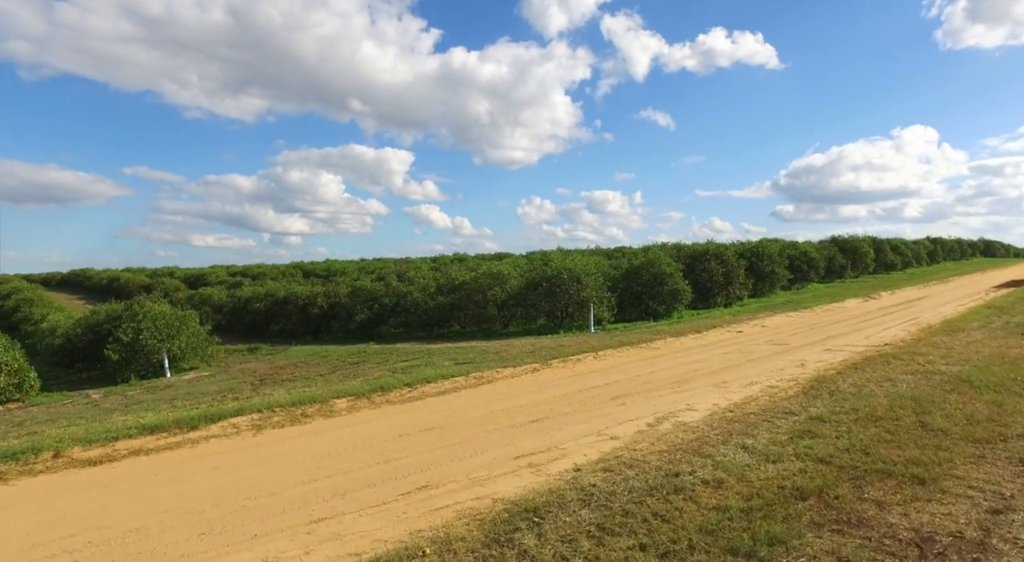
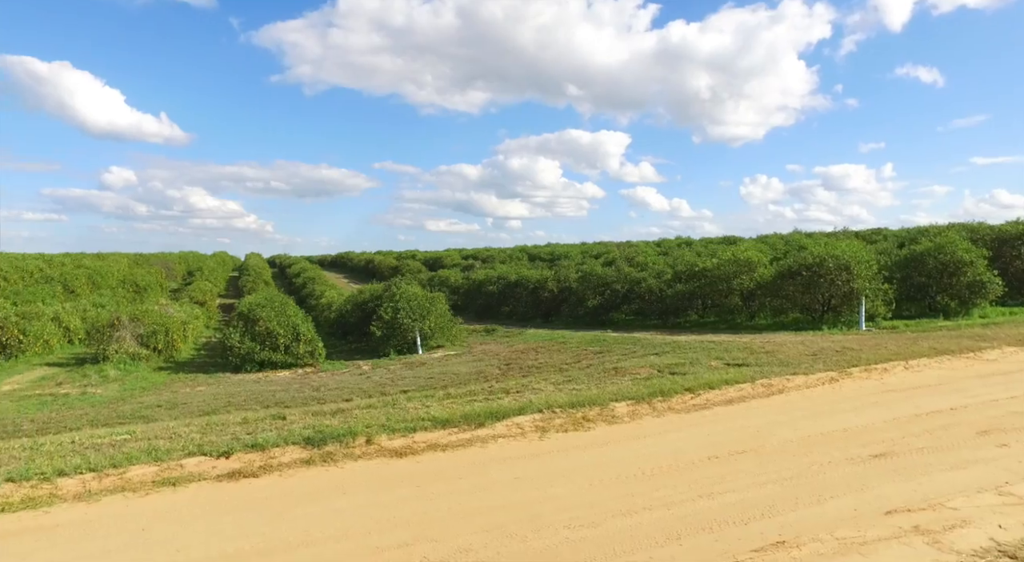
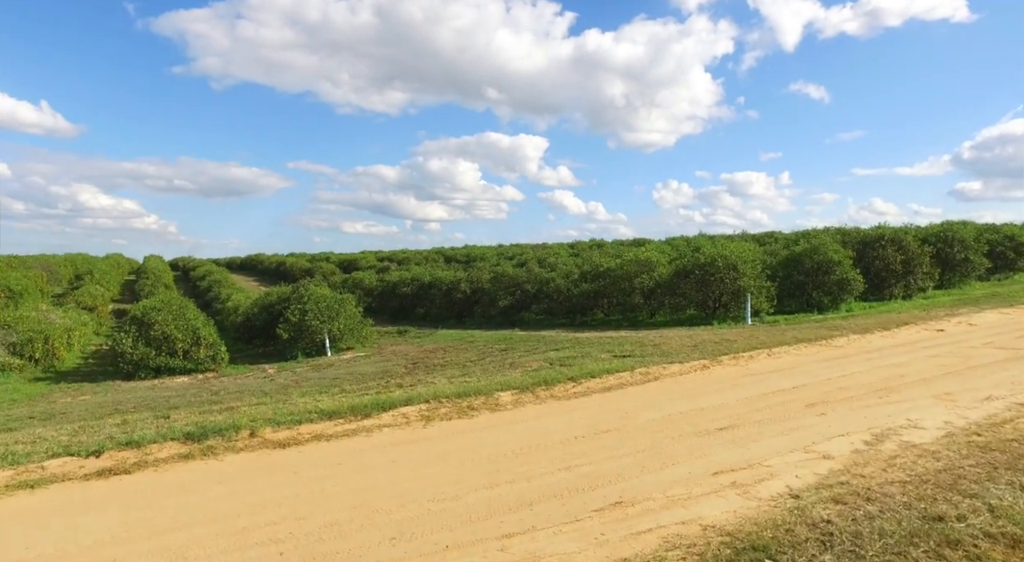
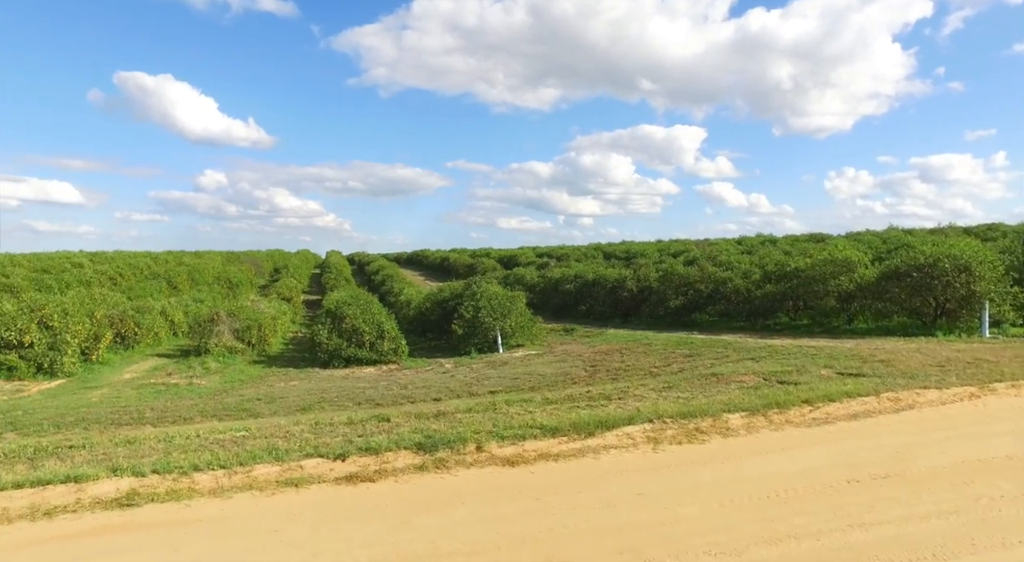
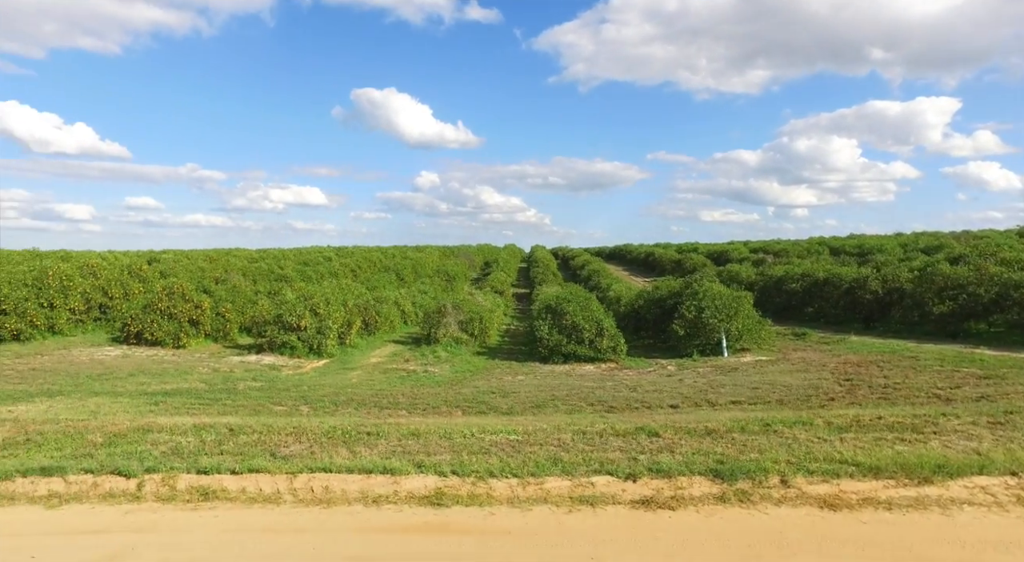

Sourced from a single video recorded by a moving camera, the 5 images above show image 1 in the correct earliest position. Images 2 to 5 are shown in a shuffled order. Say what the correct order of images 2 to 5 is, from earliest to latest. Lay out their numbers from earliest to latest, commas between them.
3, 2, 4, 5
